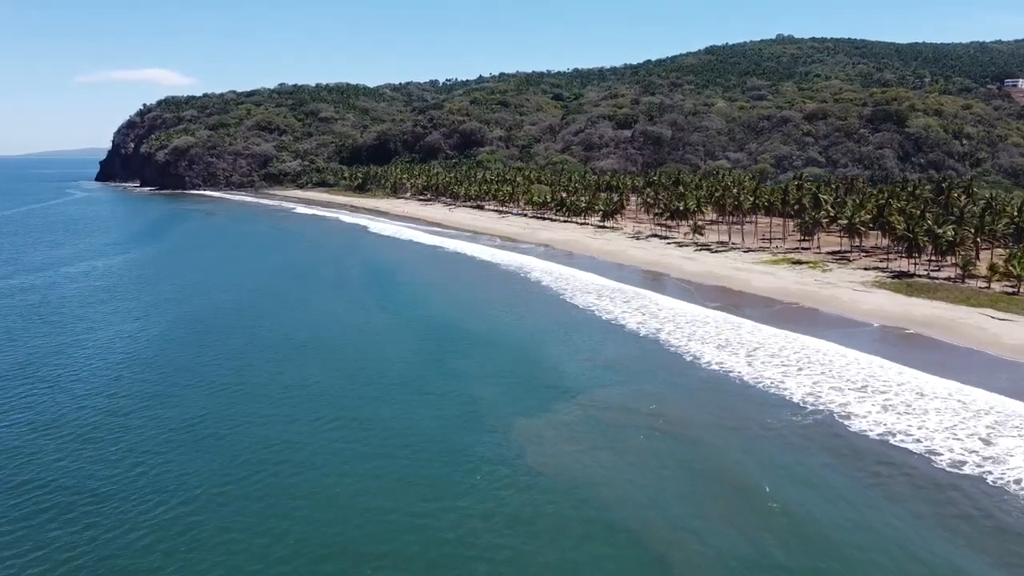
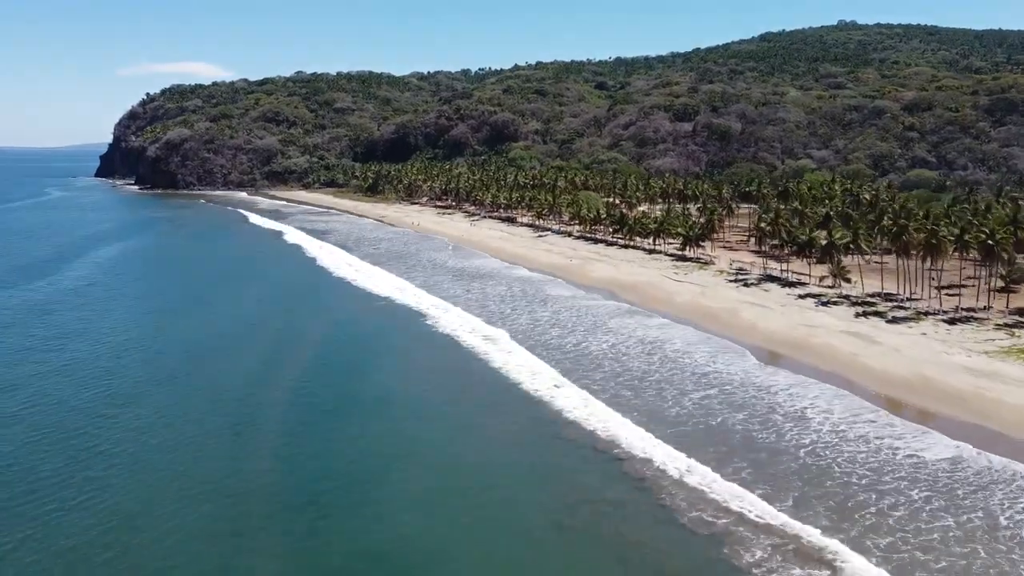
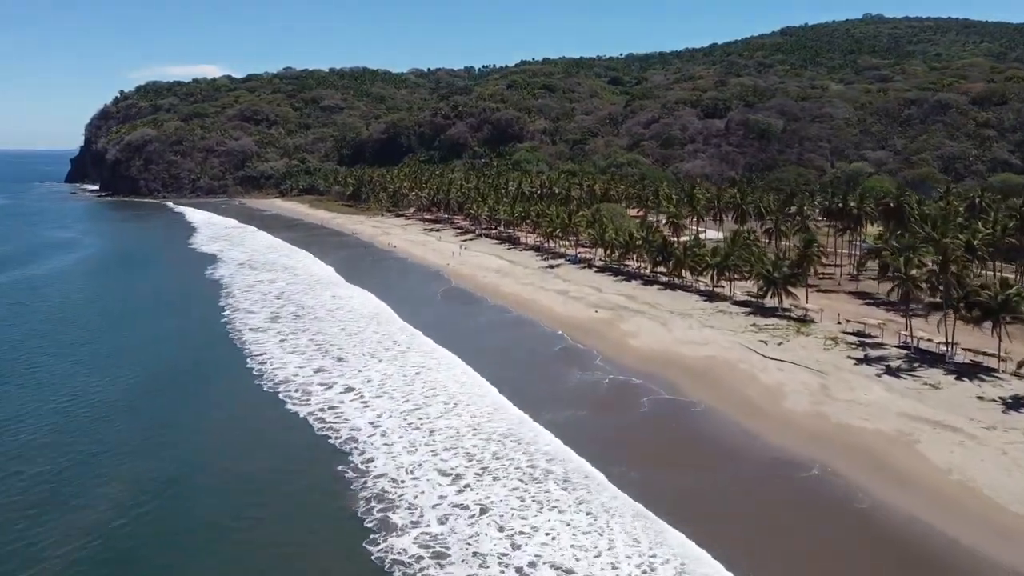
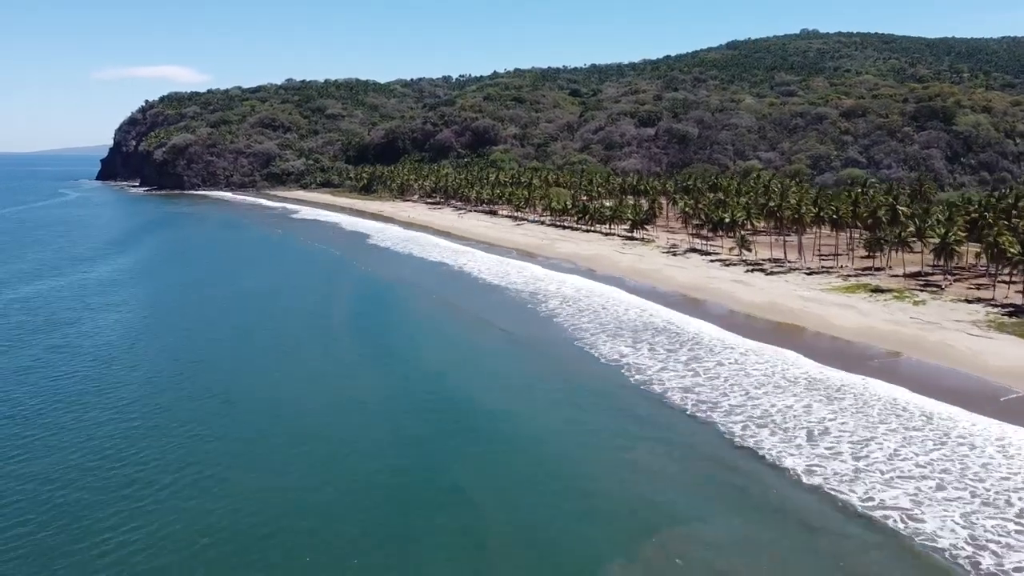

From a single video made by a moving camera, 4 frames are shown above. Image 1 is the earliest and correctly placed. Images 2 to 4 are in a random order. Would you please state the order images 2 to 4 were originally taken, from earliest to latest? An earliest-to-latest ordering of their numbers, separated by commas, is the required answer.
4, 2, 3
